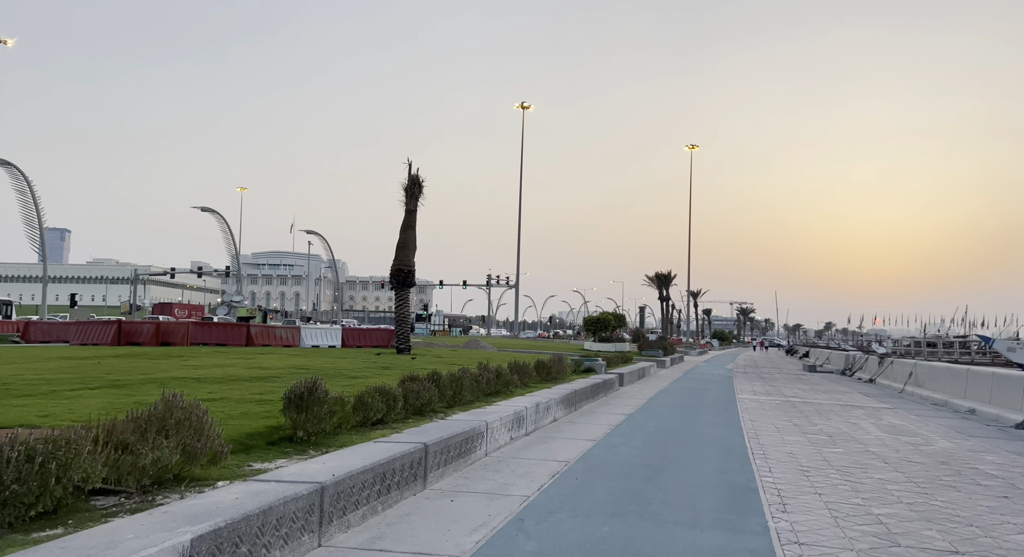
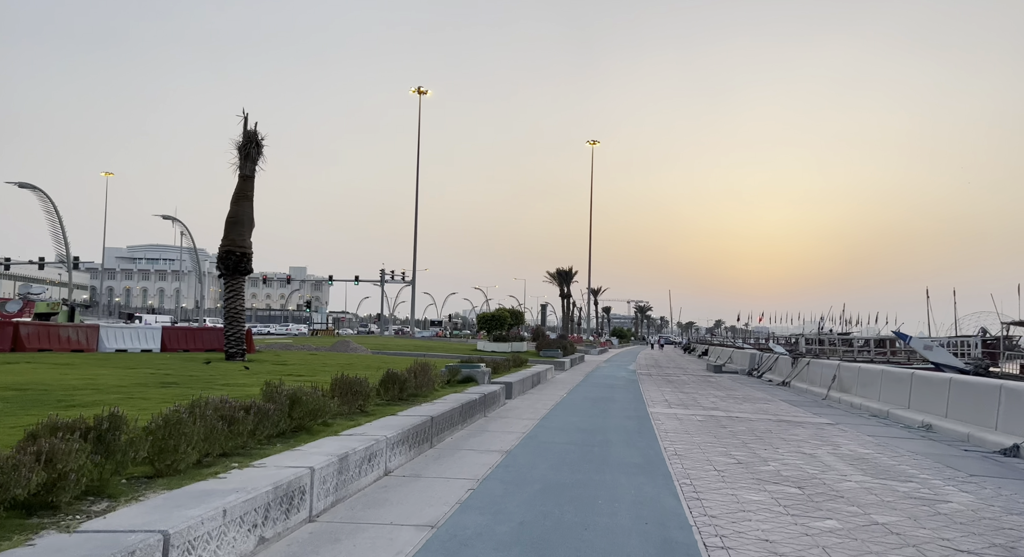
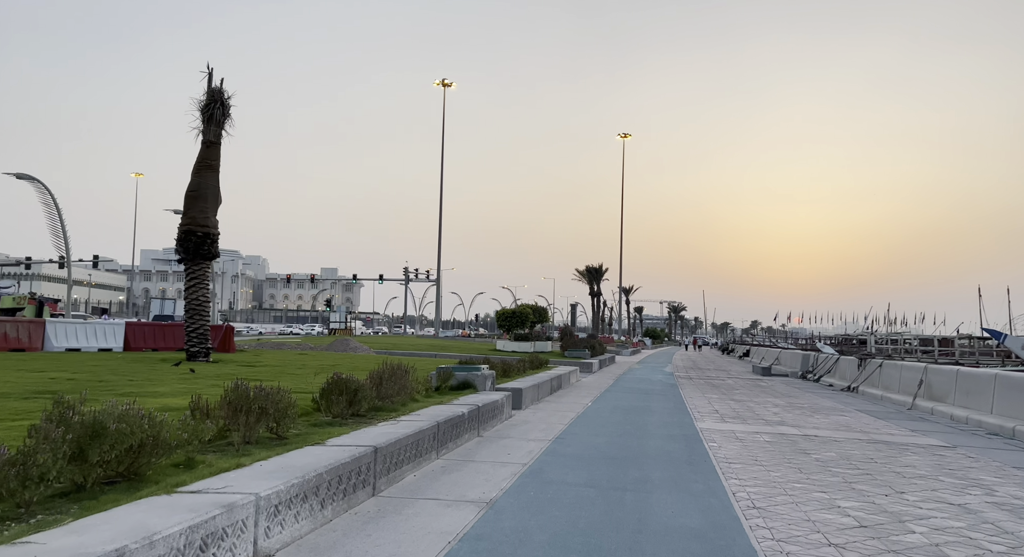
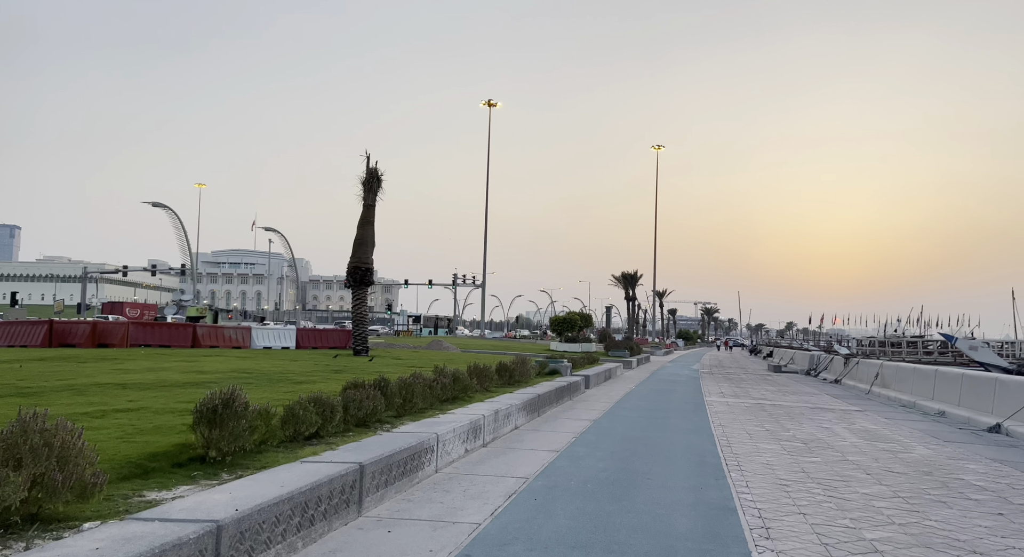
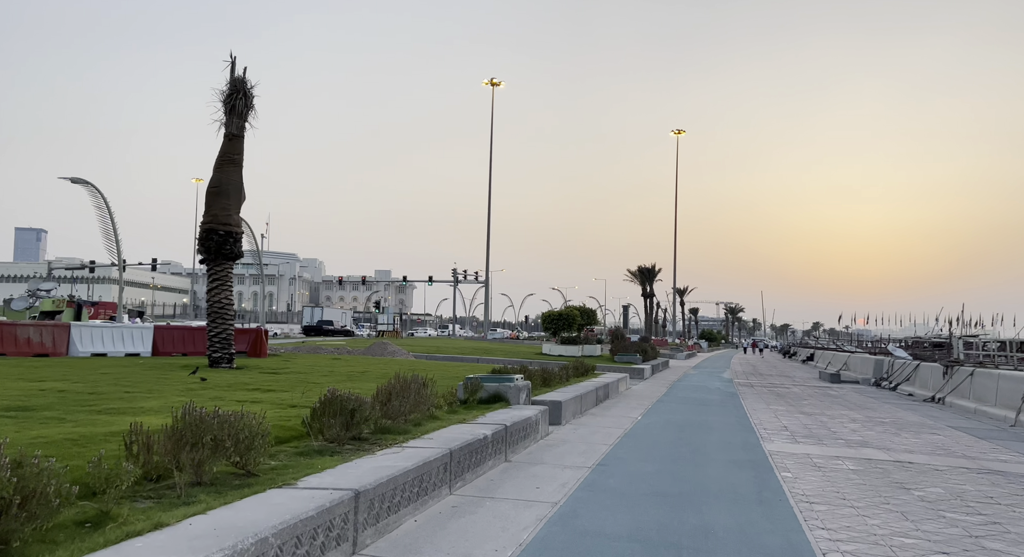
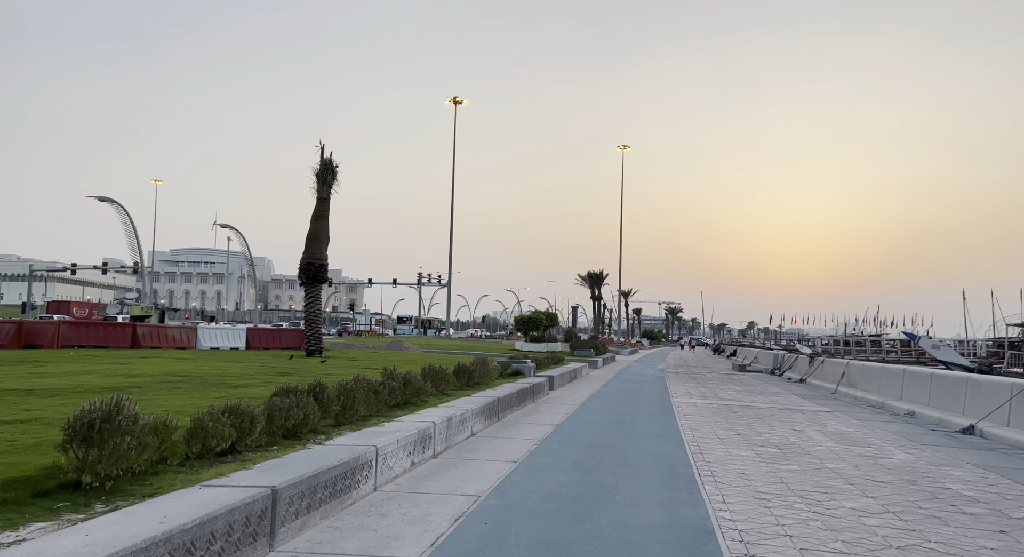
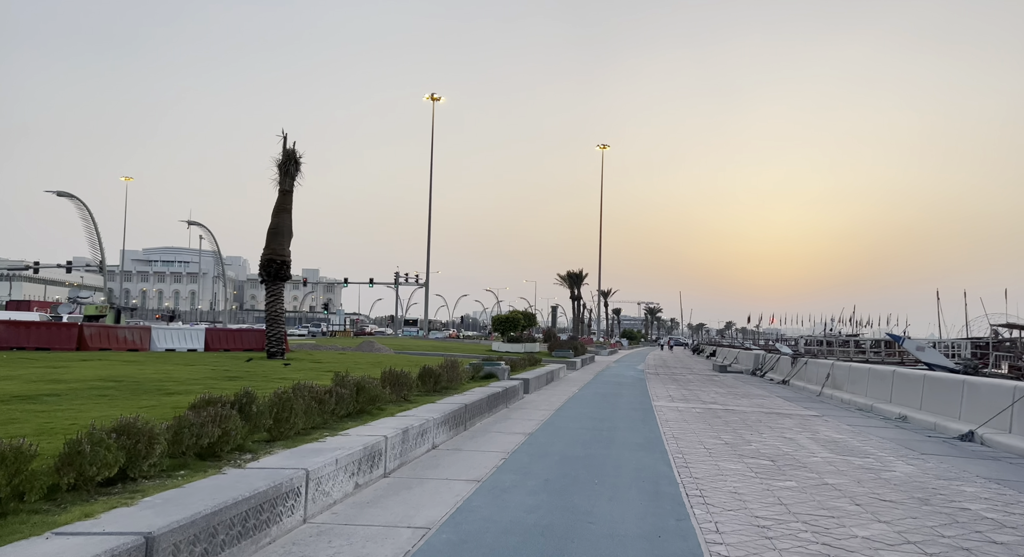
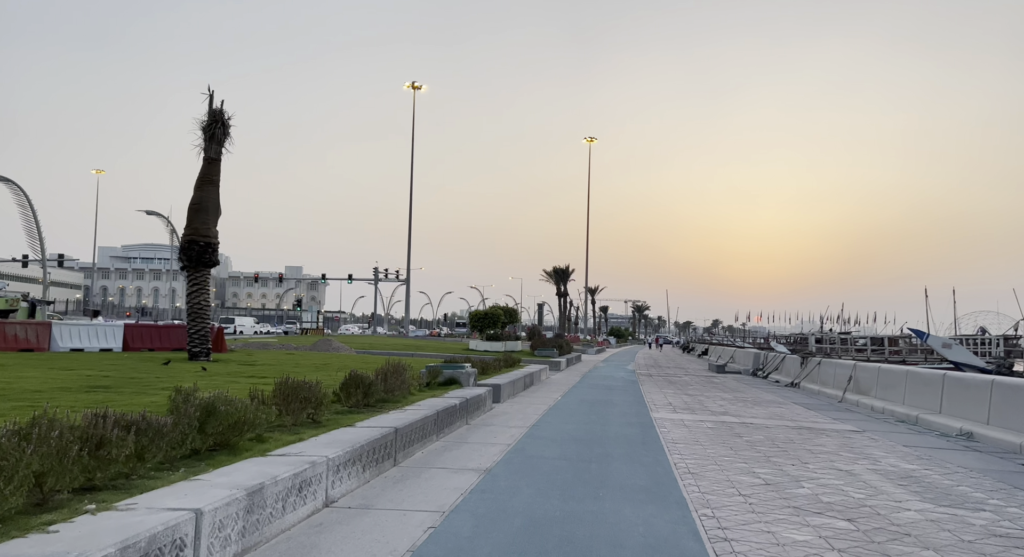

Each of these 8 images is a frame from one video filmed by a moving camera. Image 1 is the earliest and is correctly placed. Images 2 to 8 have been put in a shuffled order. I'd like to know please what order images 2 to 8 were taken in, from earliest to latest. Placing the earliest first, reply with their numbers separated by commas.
4, 6, 7, 2, 8, 3, 5
